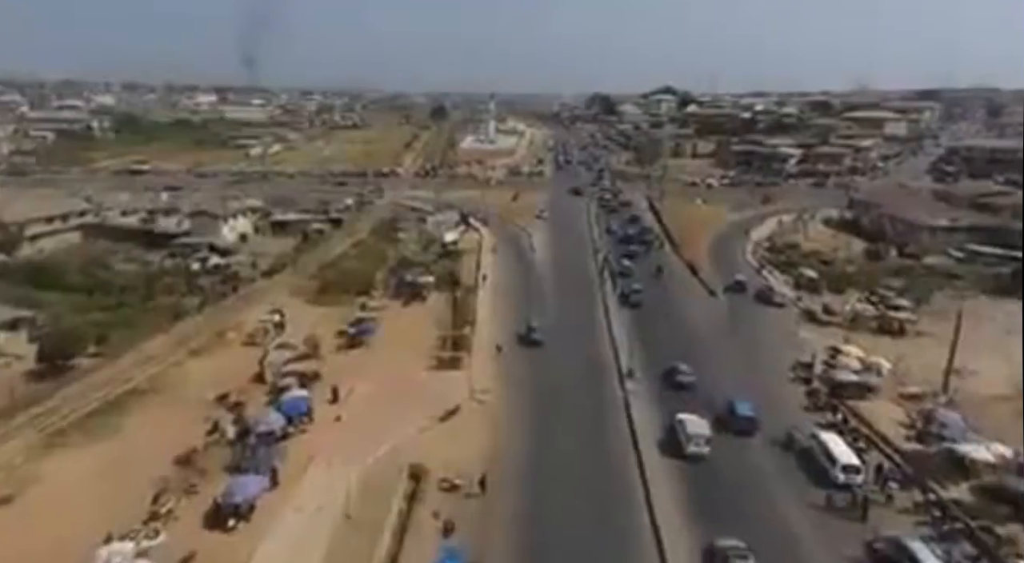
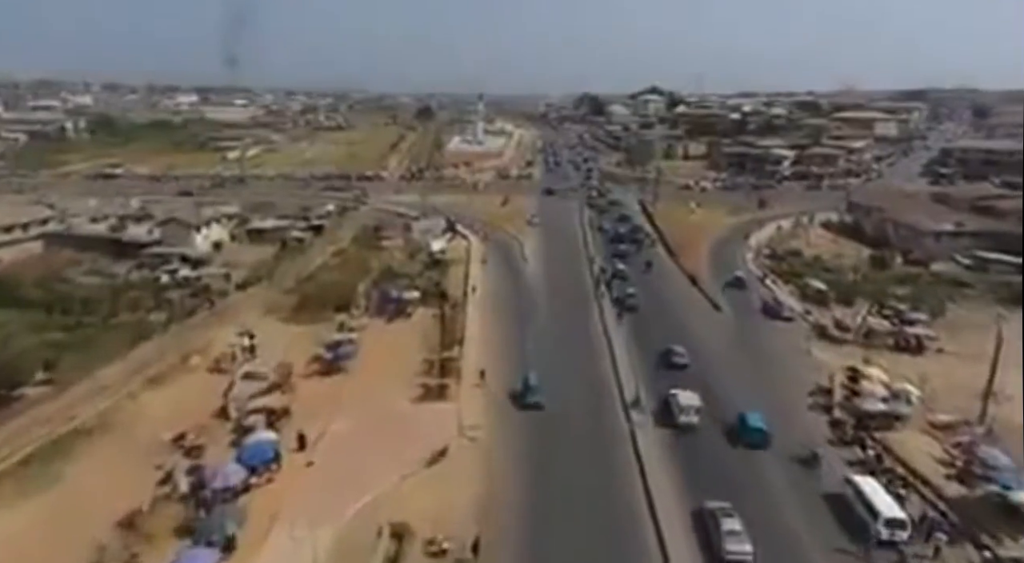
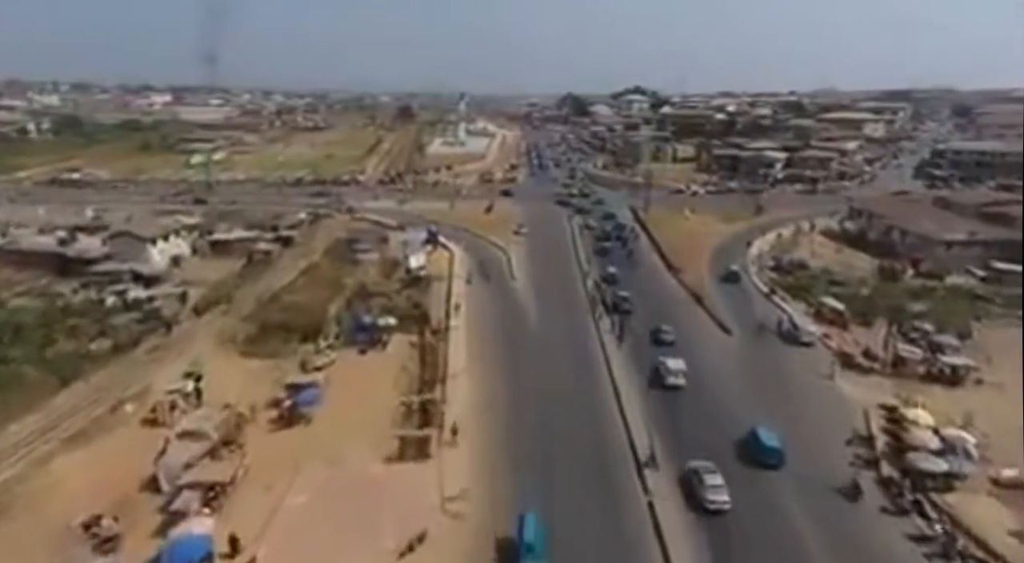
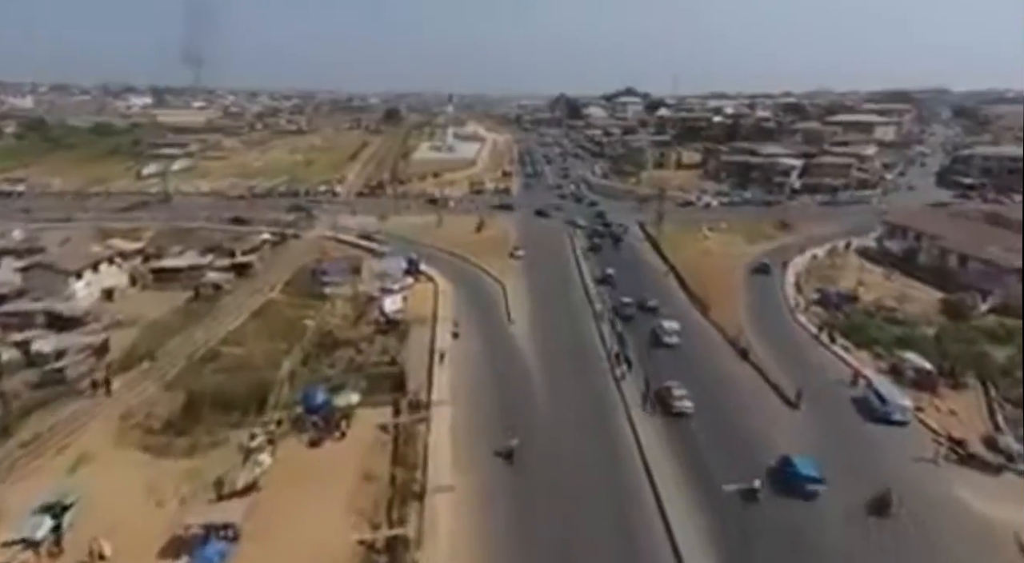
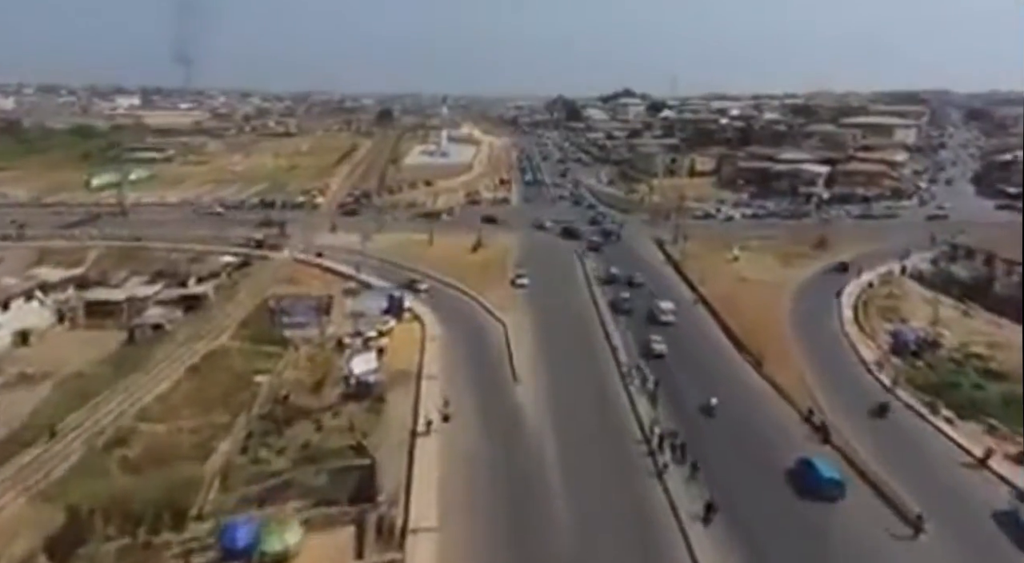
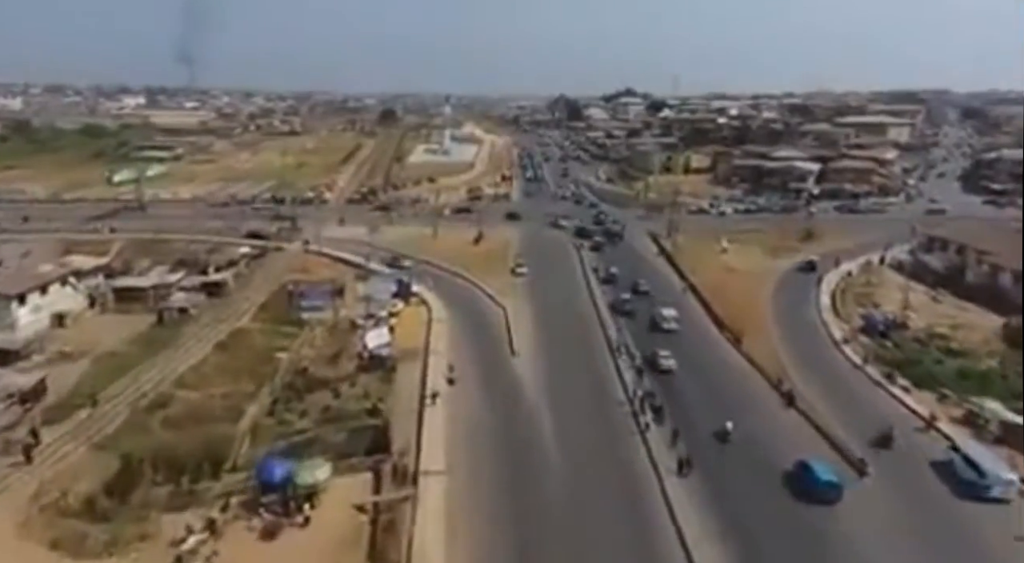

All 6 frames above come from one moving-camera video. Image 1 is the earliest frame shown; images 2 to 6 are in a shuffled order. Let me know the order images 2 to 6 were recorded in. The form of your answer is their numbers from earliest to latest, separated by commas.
2, 3, 4, 6, 5
